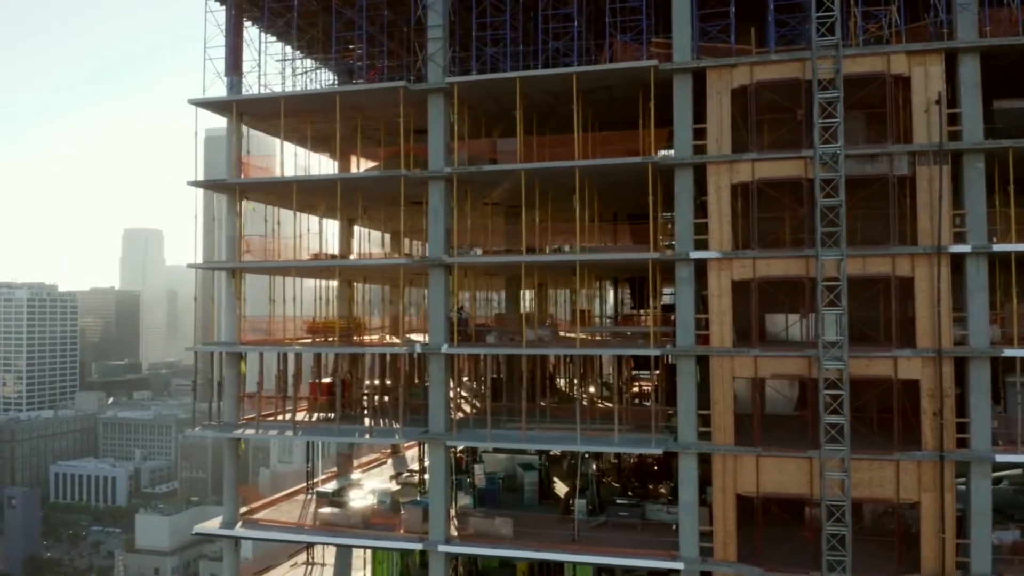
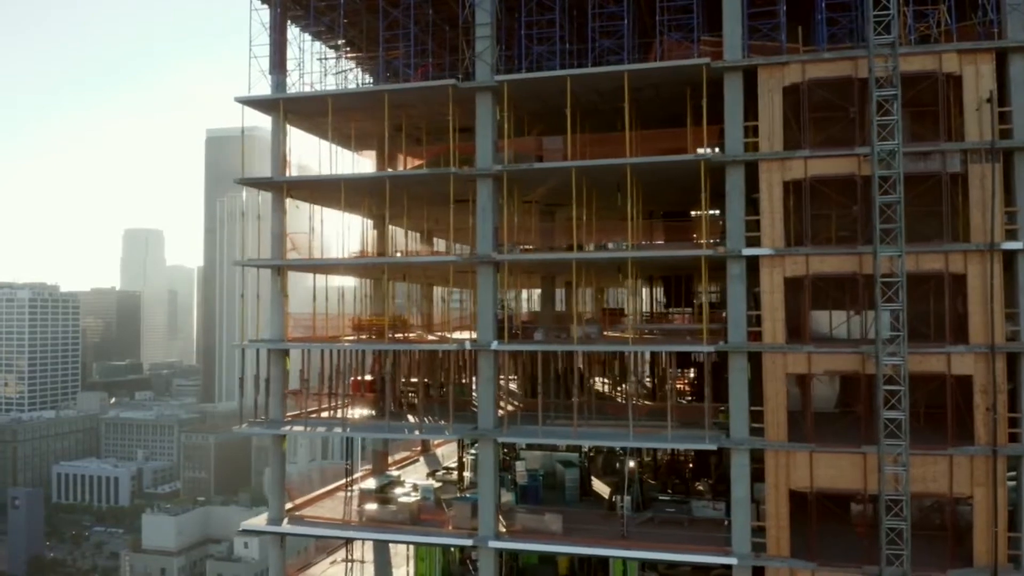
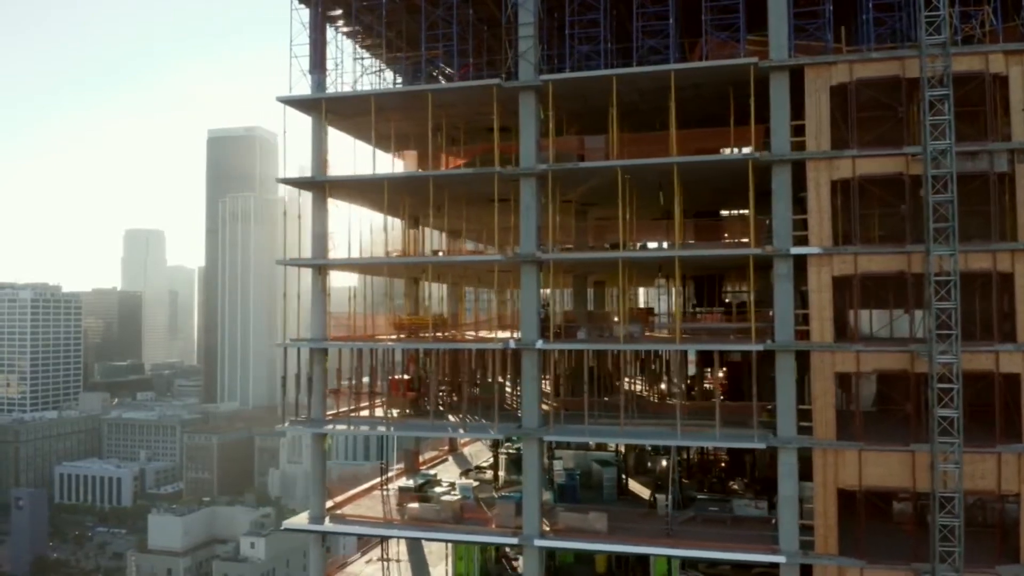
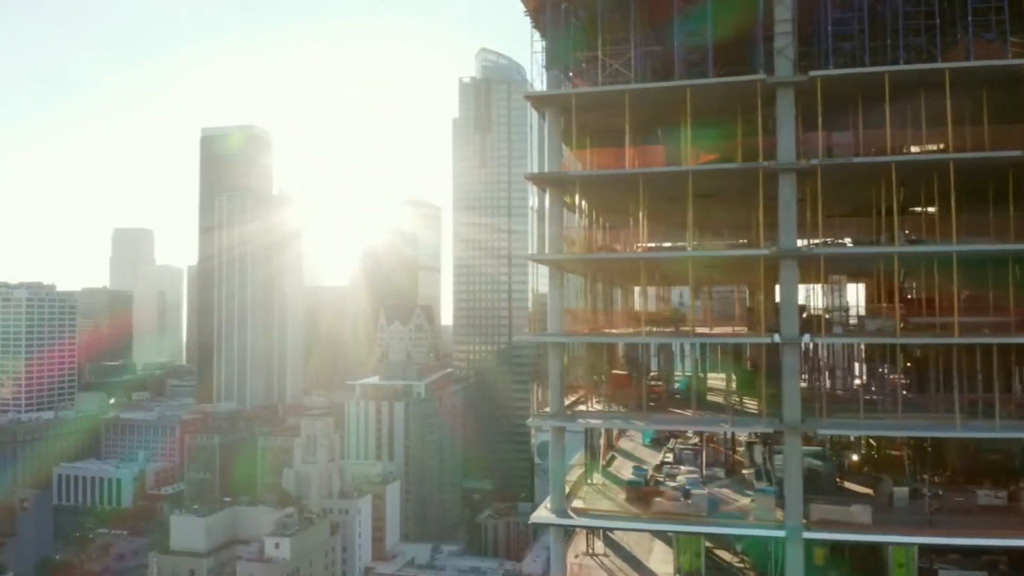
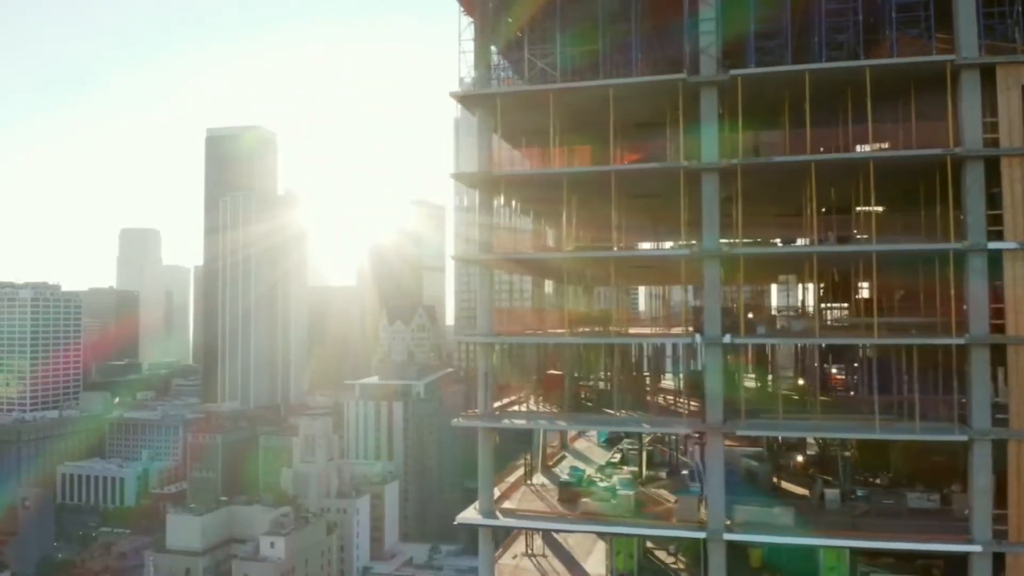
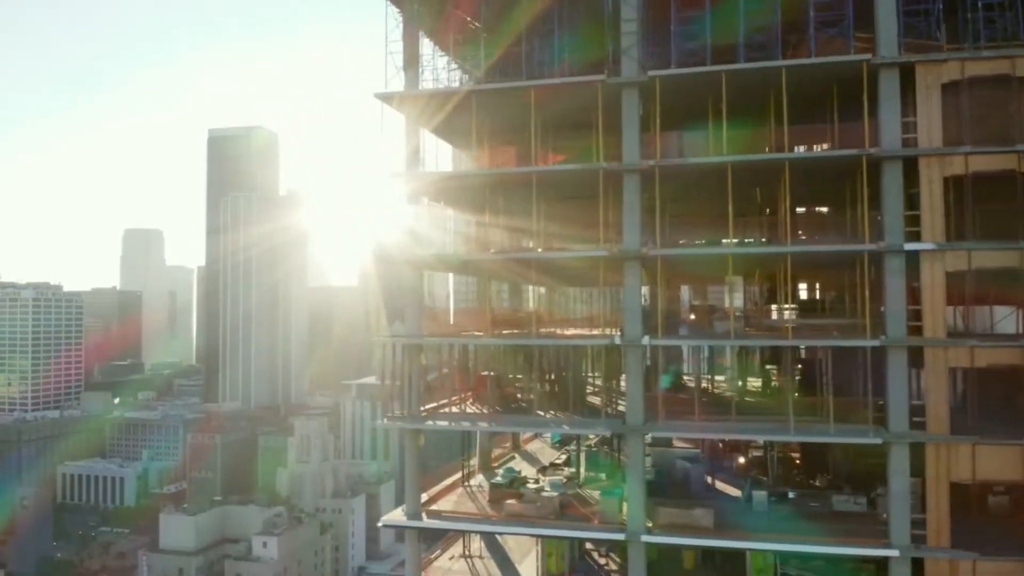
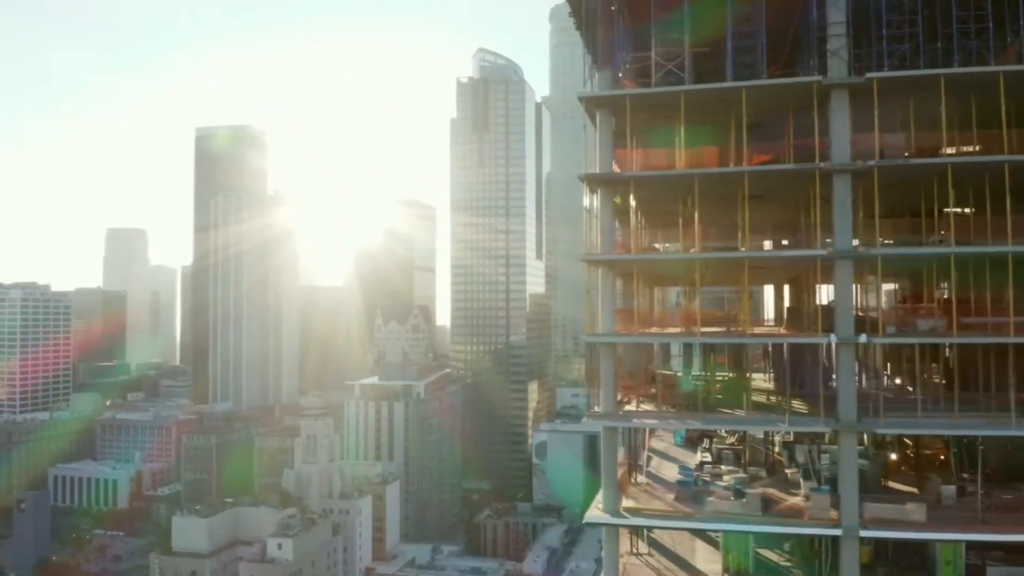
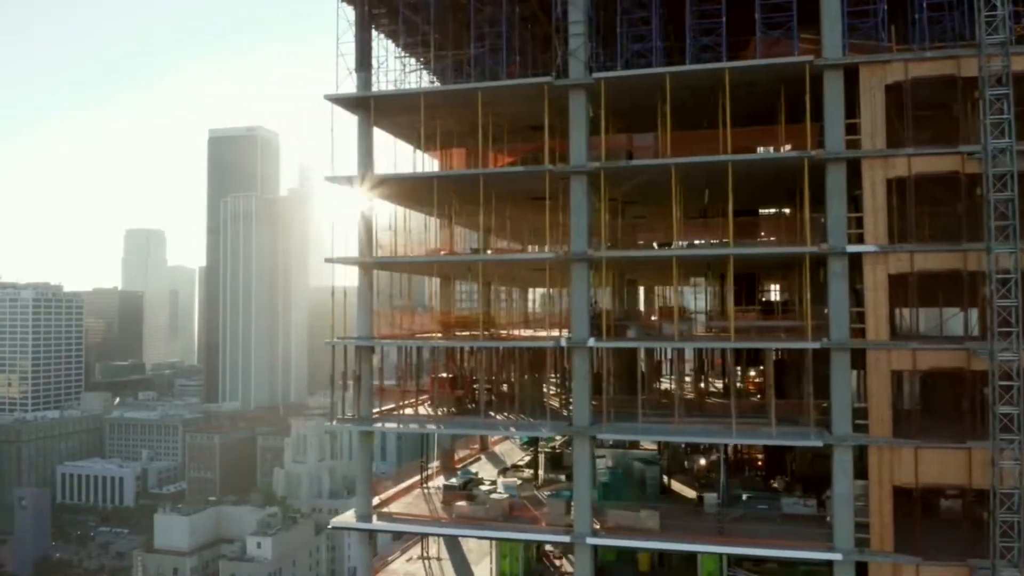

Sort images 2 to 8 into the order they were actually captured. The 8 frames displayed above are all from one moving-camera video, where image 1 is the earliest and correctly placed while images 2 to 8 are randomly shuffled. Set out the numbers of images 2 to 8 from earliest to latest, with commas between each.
2, 3, 8, 6, 5, 4, 7
